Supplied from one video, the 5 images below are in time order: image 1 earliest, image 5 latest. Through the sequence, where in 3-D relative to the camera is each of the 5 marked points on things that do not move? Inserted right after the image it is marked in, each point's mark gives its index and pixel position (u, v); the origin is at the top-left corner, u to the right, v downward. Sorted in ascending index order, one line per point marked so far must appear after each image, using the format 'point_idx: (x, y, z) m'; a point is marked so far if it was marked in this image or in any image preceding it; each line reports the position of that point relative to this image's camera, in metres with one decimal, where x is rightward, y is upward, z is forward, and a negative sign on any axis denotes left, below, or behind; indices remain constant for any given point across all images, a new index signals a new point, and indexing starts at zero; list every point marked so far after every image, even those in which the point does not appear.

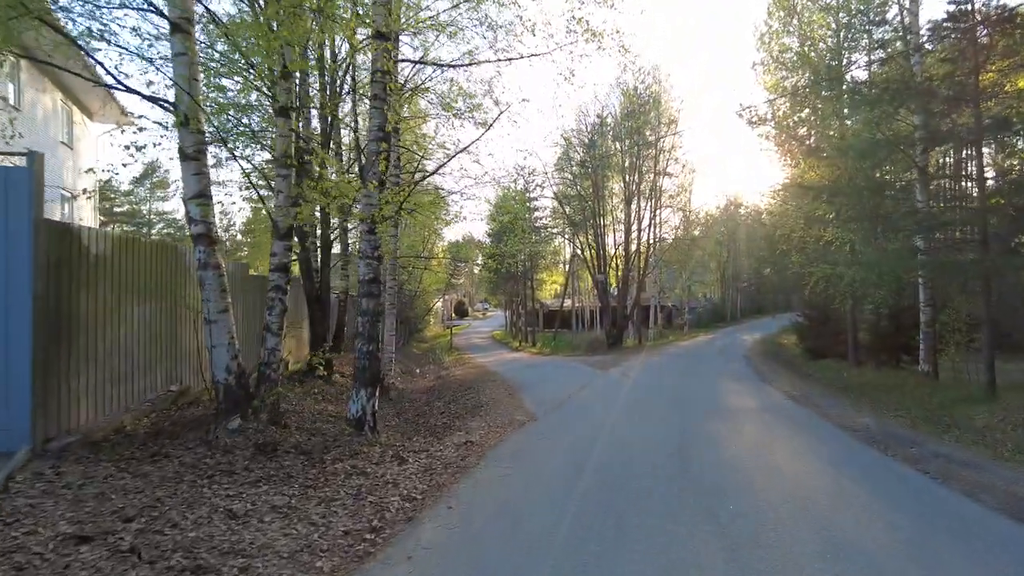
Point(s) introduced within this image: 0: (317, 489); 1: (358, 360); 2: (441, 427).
0: (-1.5, -1.6, +5.0) m
1: (-1.7, -0.8, +6.9) m
2: (-1.0, -1.9, +8.8) m
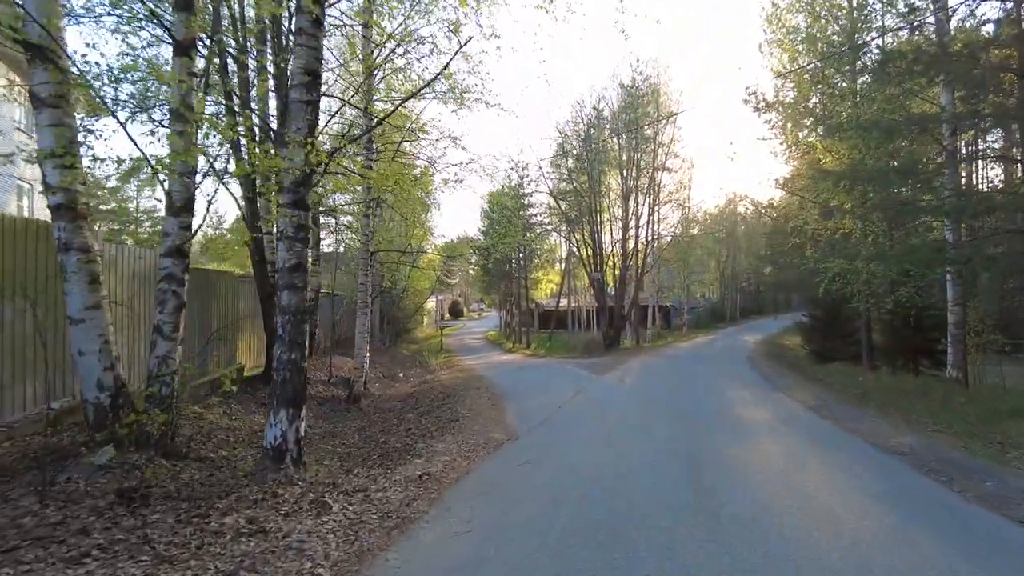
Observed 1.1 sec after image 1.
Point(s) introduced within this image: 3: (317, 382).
0: (-1.8, -1.5, +3.5) m
1: (-2.0, -0.7, +5.3) m
2: (-1.3, -1.9, +7.3) m
3: (-4.3, -2.1, +14.0) m
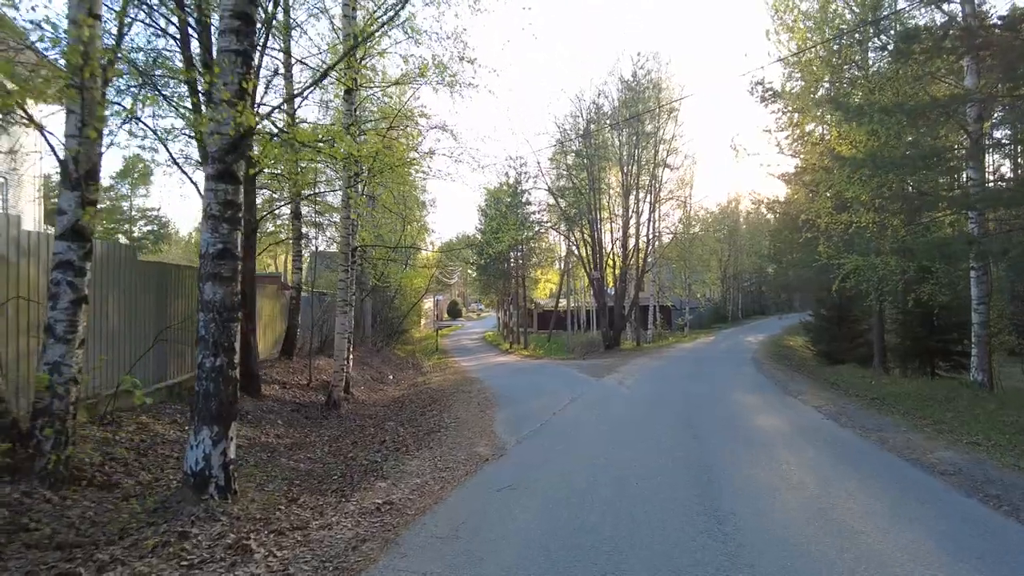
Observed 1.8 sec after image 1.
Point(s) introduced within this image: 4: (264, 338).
0: (-2.0, -1.4, +2.5) m
1: (-2.1, -0.6, +4.4) m
2: (-1.4, -1.8, +6.3) m
3: (-4.5, -2.0, +13.0) m
4: (-6.0, -1.2, +15.3) m
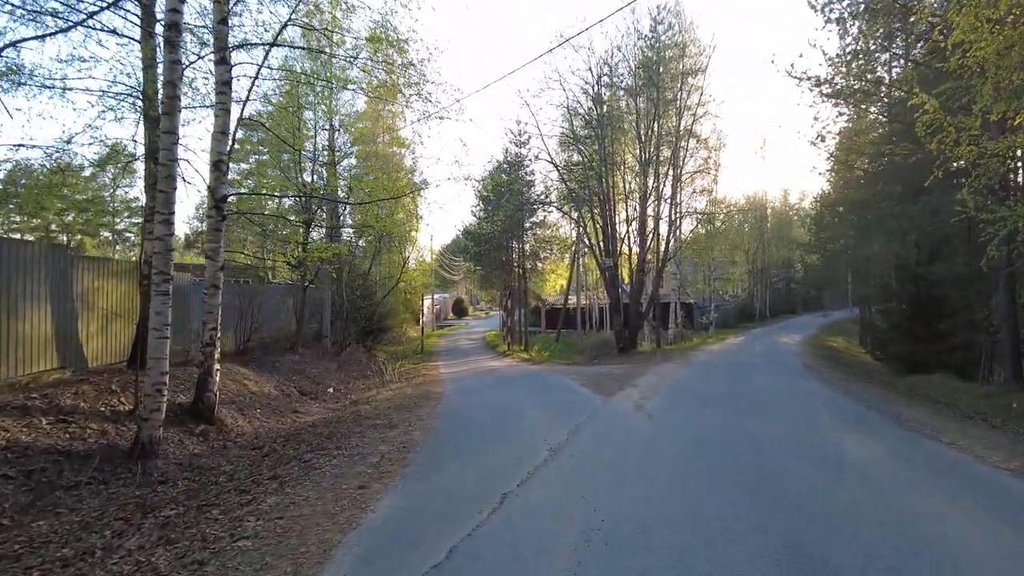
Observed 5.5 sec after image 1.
0: (-2.9, -1.0, -2.8) m
1: (-3.0, -0.2, -0.9) m
2: (-2.3, -1.4, +1.0) m
3: (-5.1, -1.6, +7.8) m
4: (-6.6, -0.8, +10.1) m
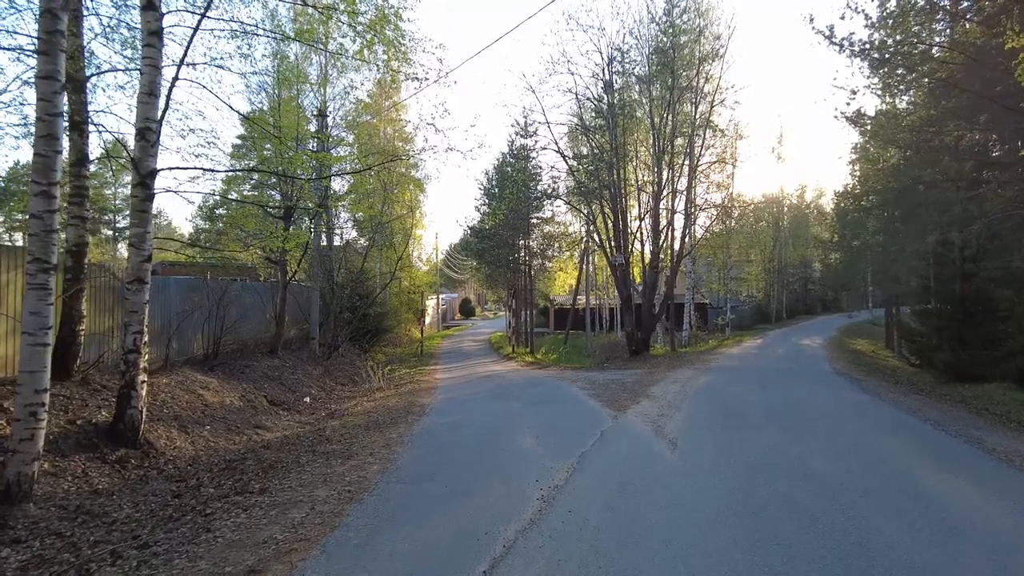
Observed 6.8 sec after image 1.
0: (-3.3, -0.9, -4.6) m
1: (-3.3, -0.1, -2.7) m
2: (-2.6, -1.3, -0.8) m
3: (-5.3, -1.5, +6.1) m
4: (-6.7, -0.7, +8.4) m
